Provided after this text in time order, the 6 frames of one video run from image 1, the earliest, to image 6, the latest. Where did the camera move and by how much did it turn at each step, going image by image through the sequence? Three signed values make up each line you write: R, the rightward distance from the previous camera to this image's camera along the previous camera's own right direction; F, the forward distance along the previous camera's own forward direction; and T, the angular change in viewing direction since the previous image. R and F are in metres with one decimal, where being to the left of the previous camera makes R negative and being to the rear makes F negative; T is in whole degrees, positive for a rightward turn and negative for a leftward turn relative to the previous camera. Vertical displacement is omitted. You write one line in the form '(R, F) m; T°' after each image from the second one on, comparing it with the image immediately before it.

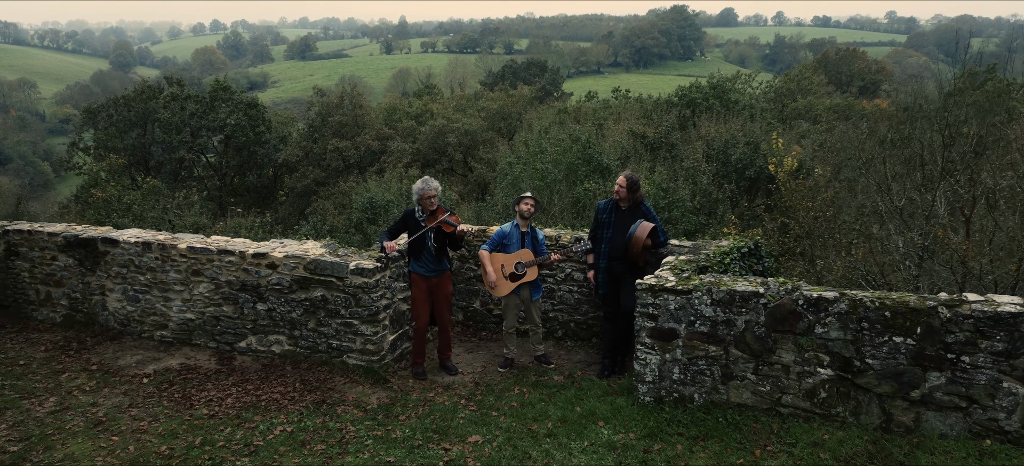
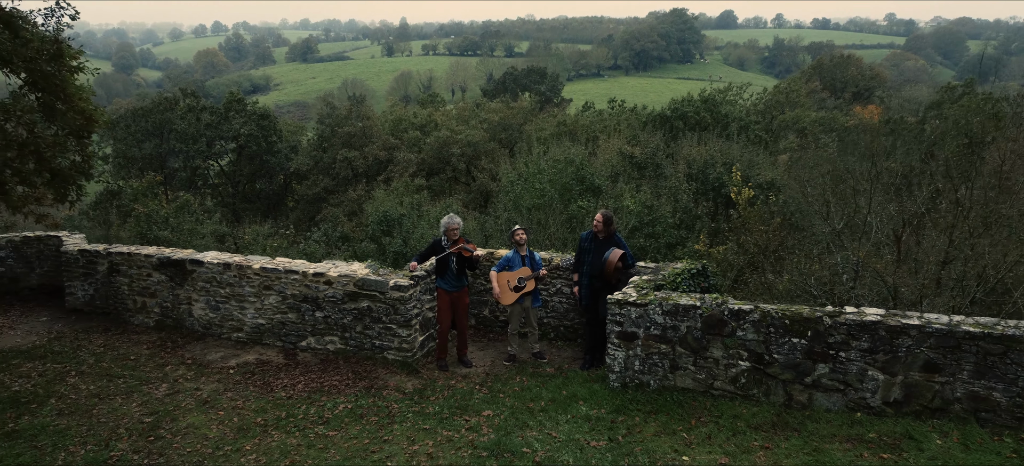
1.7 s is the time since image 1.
(0.0, -1.1) m; 0°
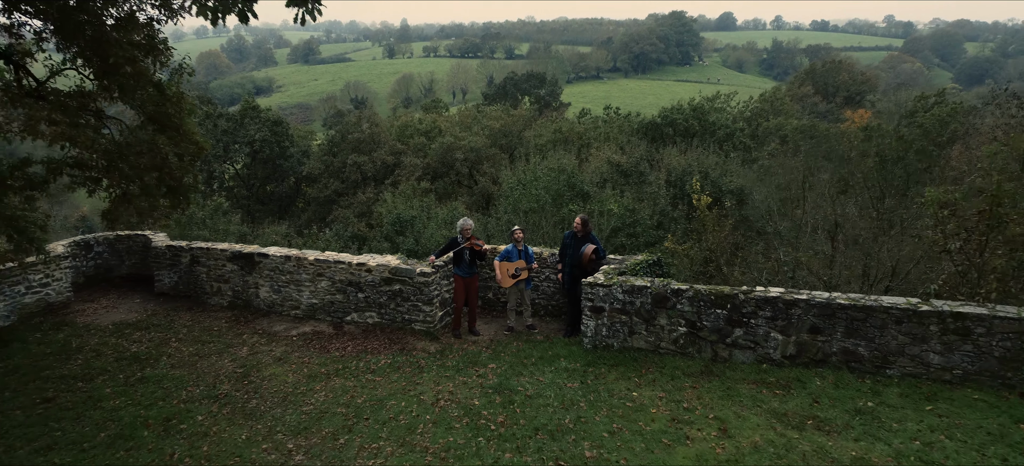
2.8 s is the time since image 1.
(0.0, -1.4) m; 0°
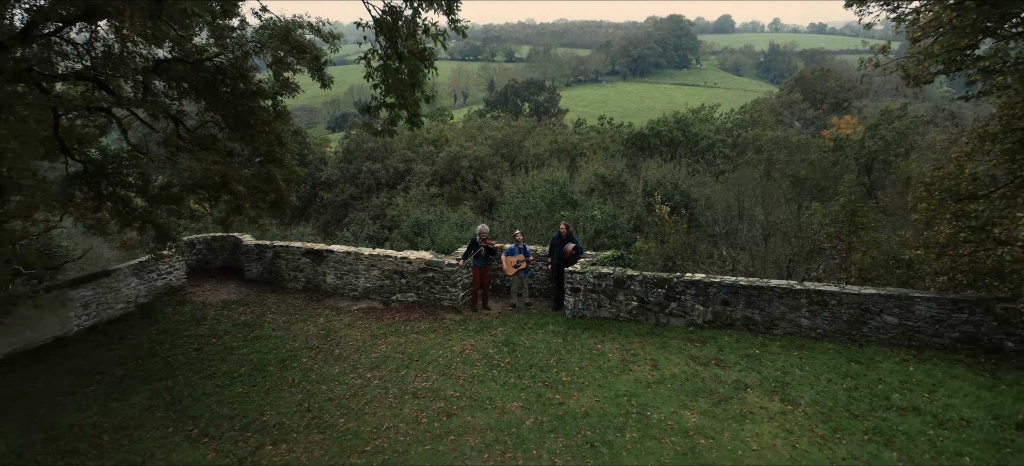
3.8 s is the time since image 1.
(0.0, -2.3) m; 0°
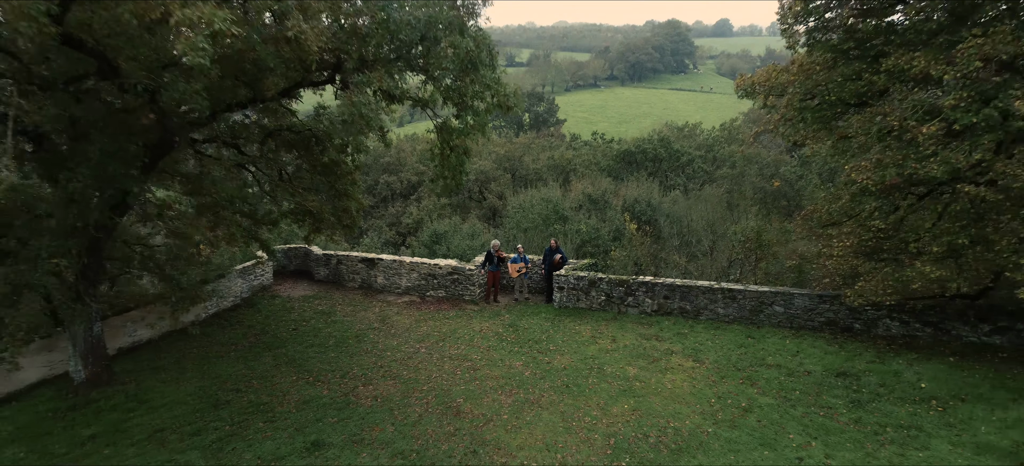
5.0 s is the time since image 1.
(-0.1, -3.2) m; 0°
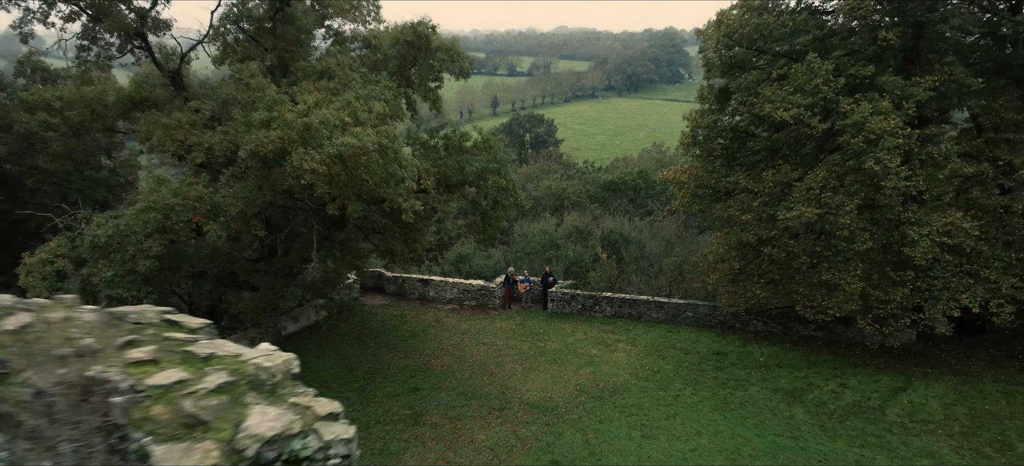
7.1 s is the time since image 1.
(-0.2, -6.0) m; 0°
